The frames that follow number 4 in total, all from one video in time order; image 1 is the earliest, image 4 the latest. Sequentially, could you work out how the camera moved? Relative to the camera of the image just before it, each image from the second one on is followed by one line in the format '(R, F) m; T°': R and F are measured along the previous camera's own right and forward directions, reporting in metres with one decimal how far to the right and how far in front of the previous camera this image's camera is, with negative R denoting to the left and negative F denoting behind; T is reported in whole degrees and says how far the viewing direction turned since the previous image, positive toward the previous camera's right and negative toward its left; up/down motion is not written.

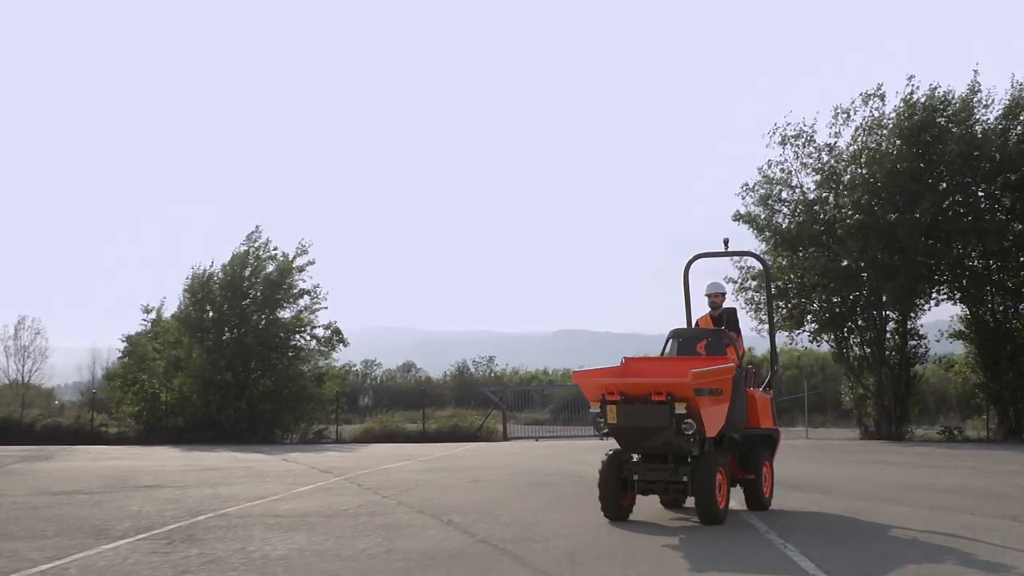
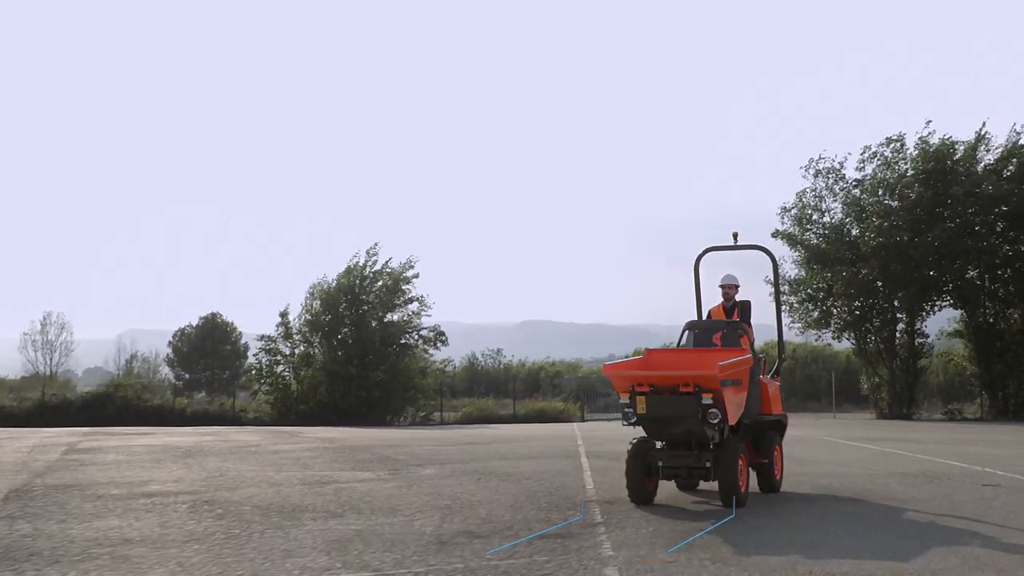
(-1.6, -2.5) m; +2°
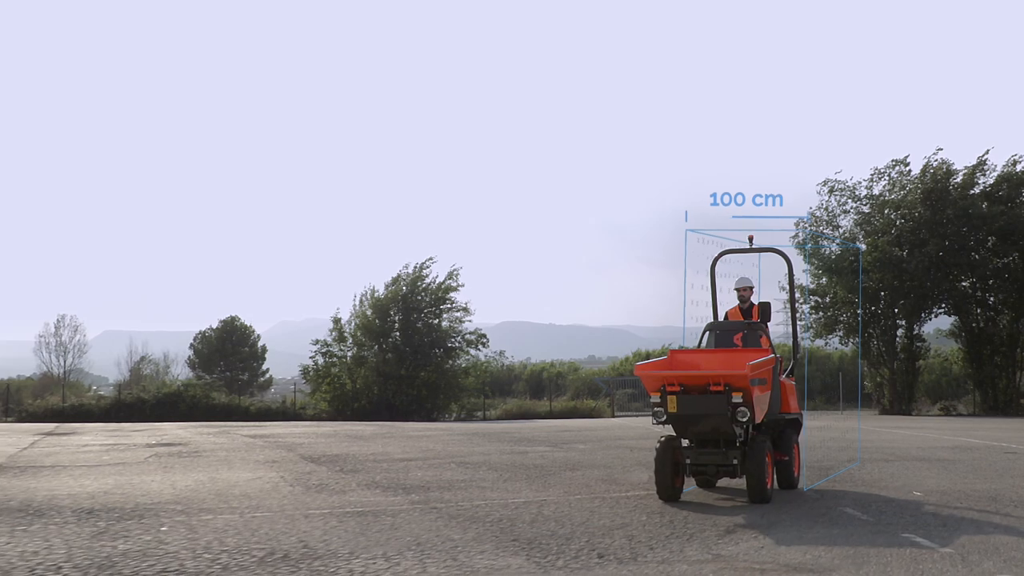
(-0.9, -1.5) m; +1°
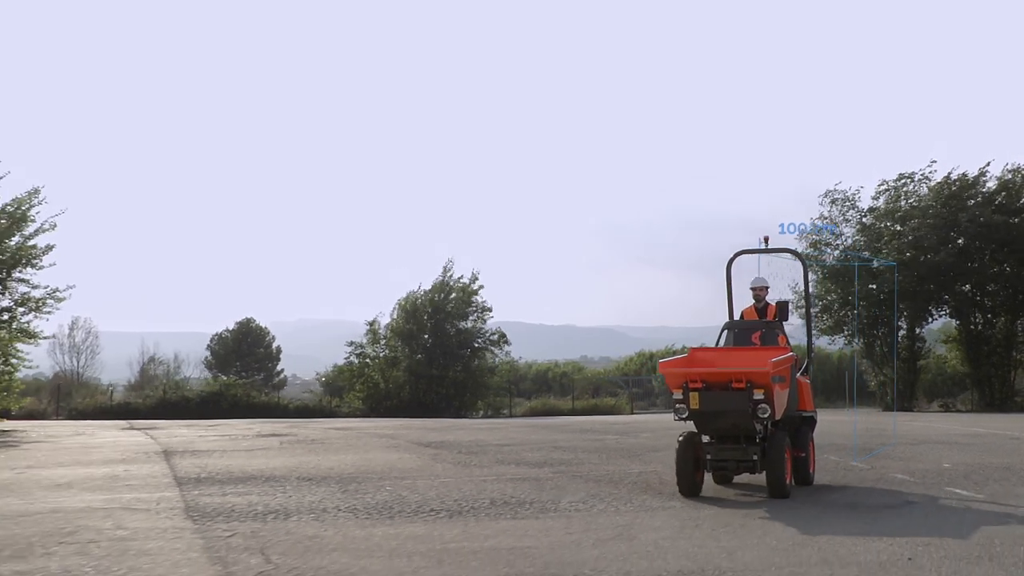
(-0.6, -1.0) m; 0°
